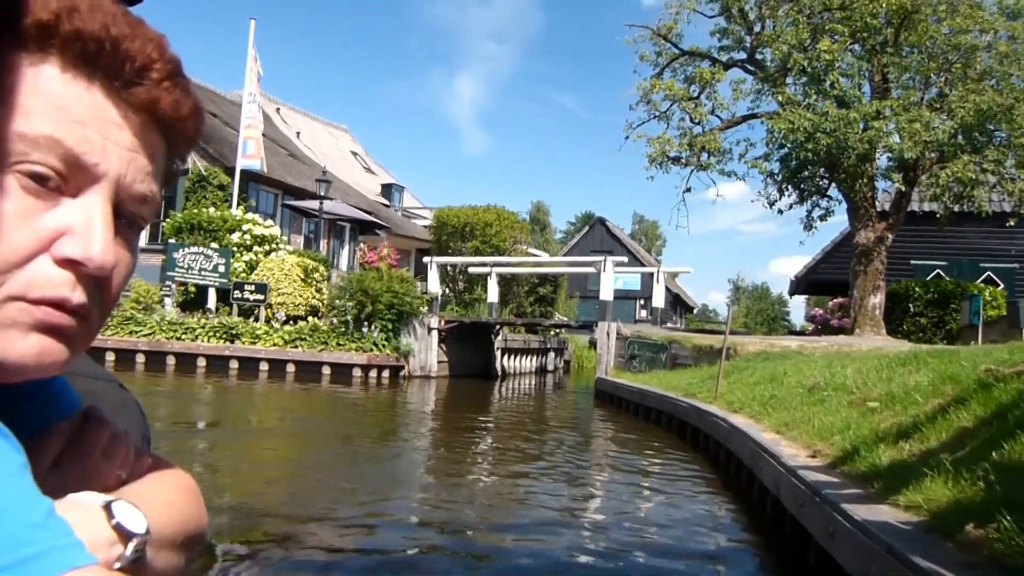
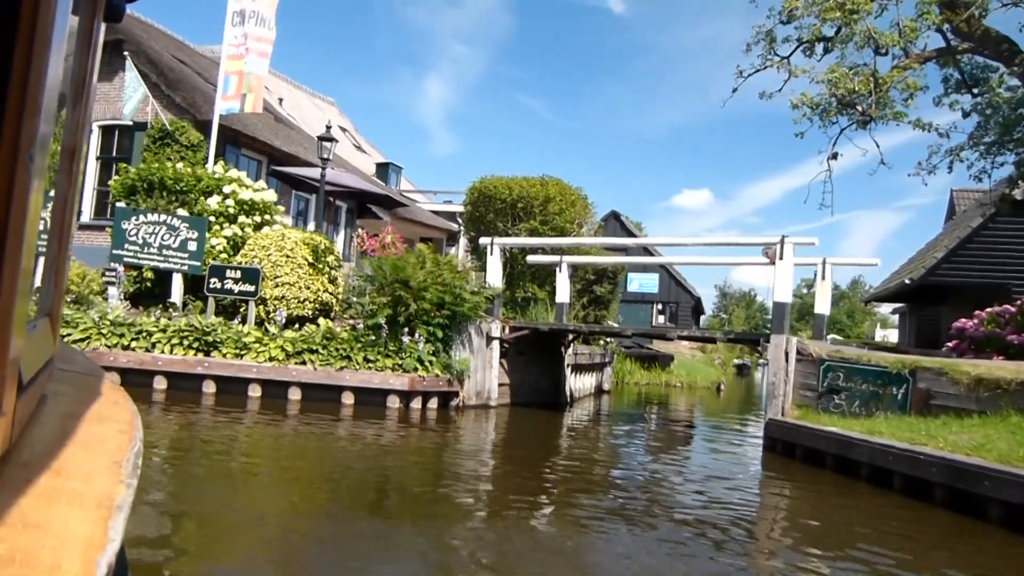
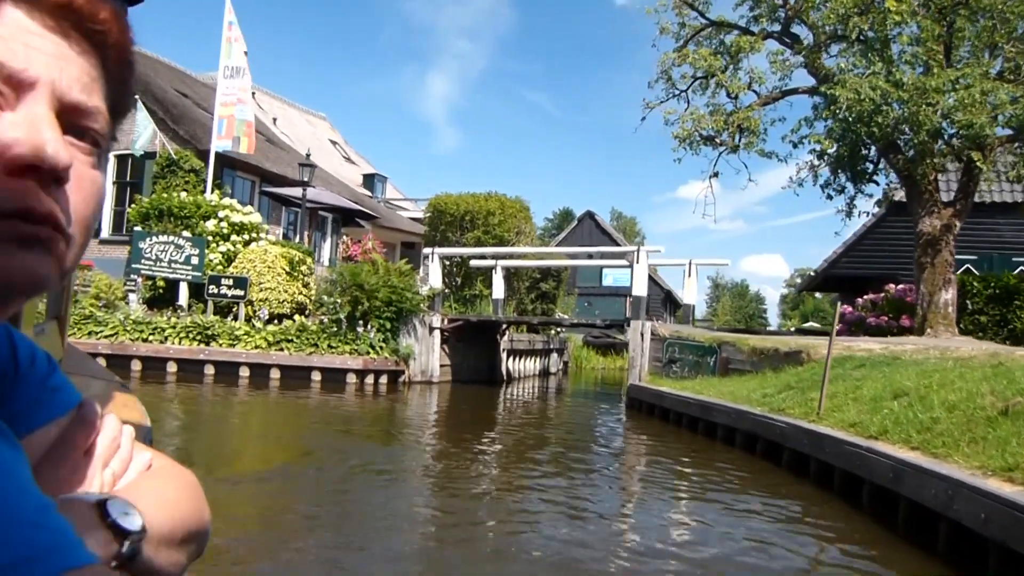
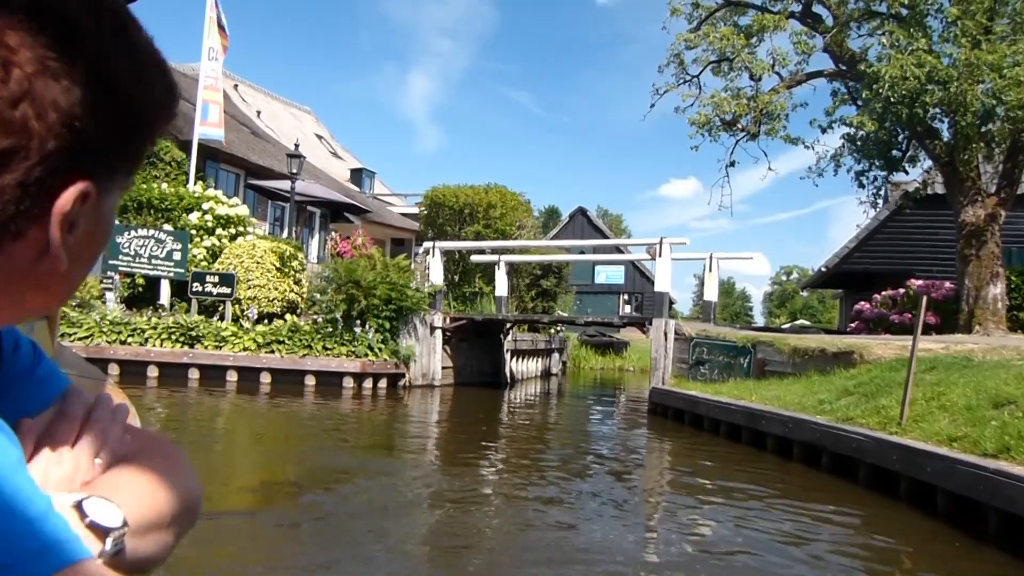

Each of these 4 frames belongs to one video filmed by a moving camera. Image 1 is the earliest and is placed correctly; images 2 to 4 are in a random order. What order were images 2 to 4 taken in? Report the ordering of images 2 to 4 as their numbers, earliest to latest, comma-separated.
3, 4, 2
